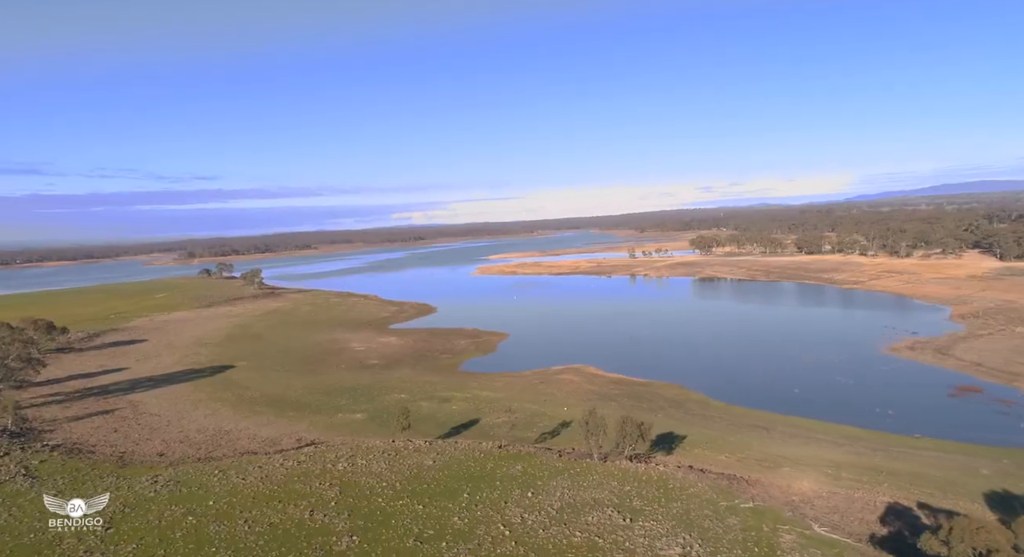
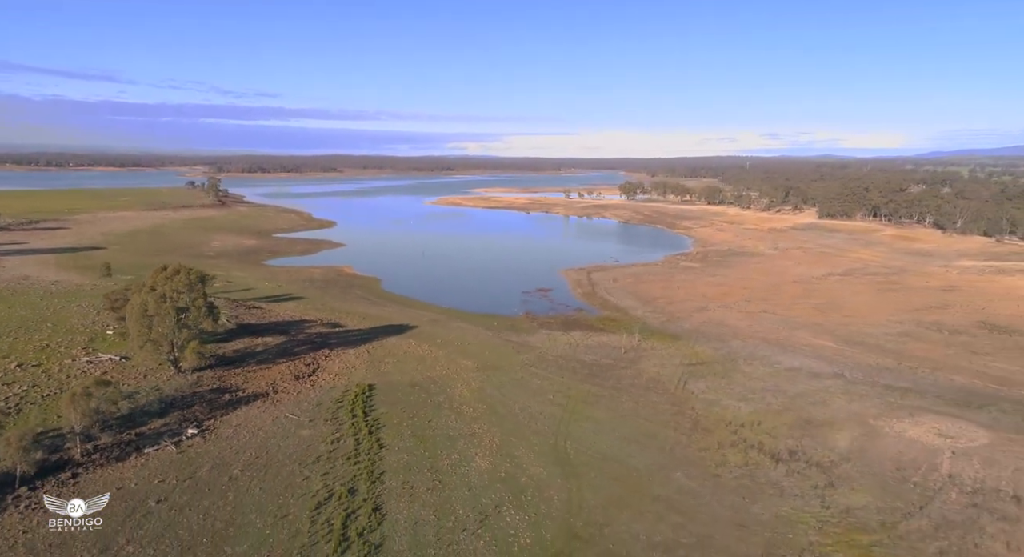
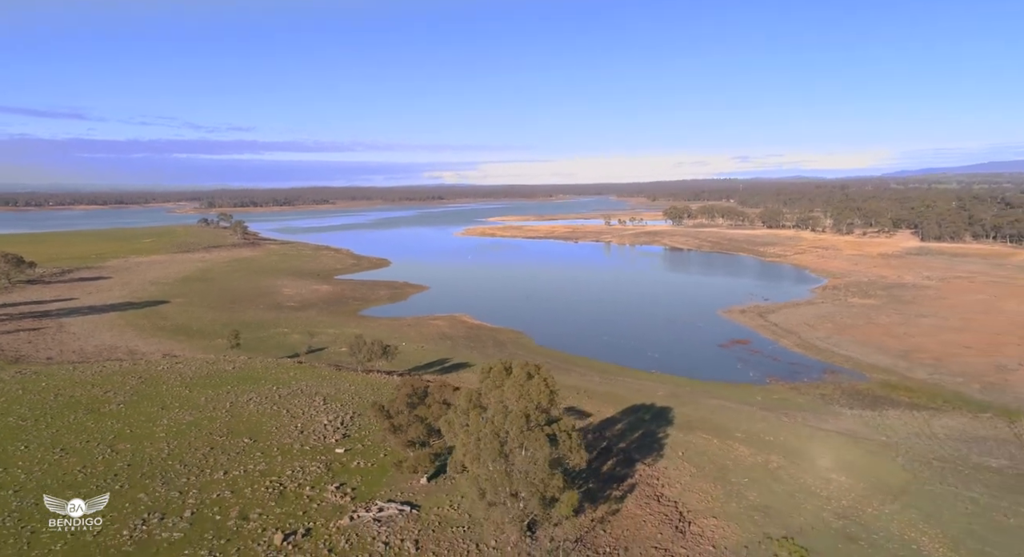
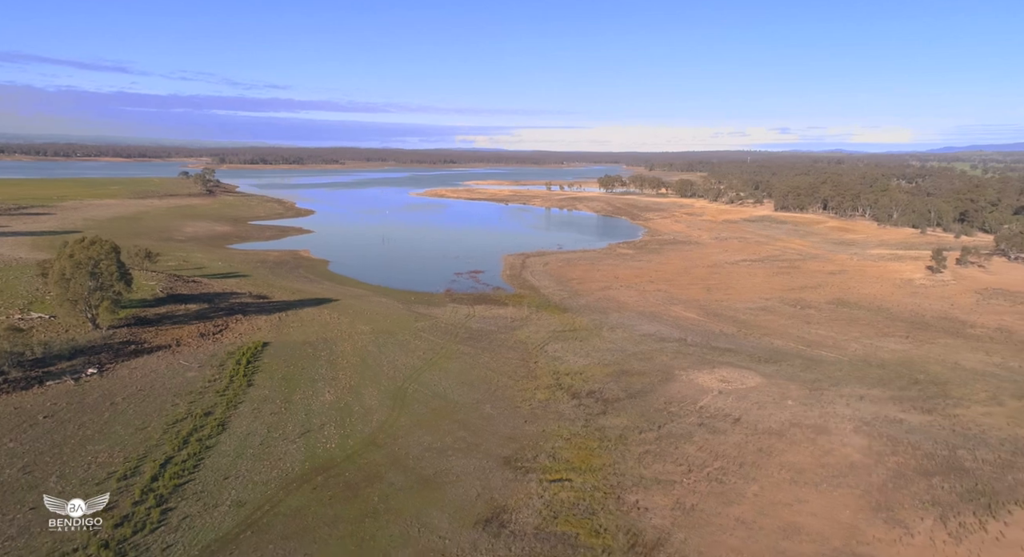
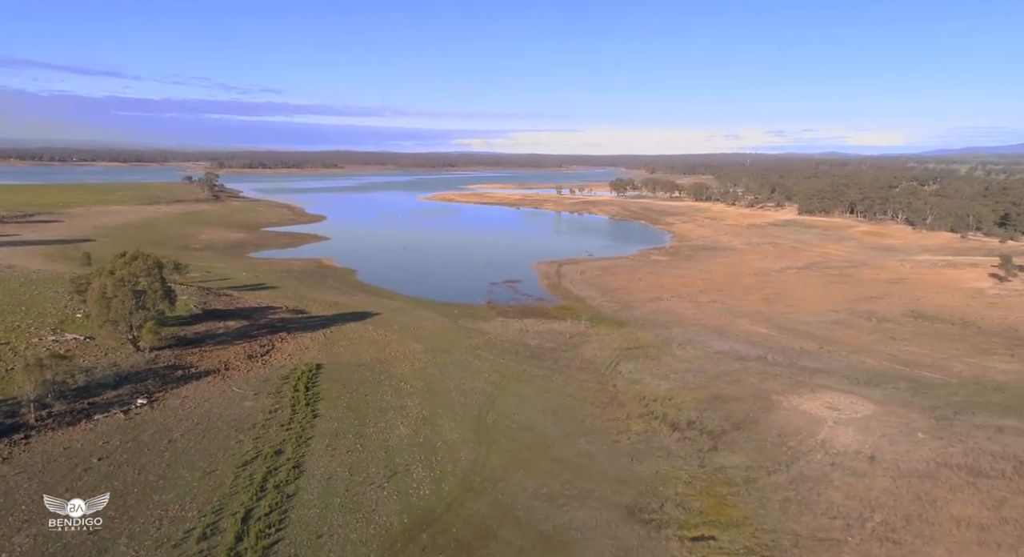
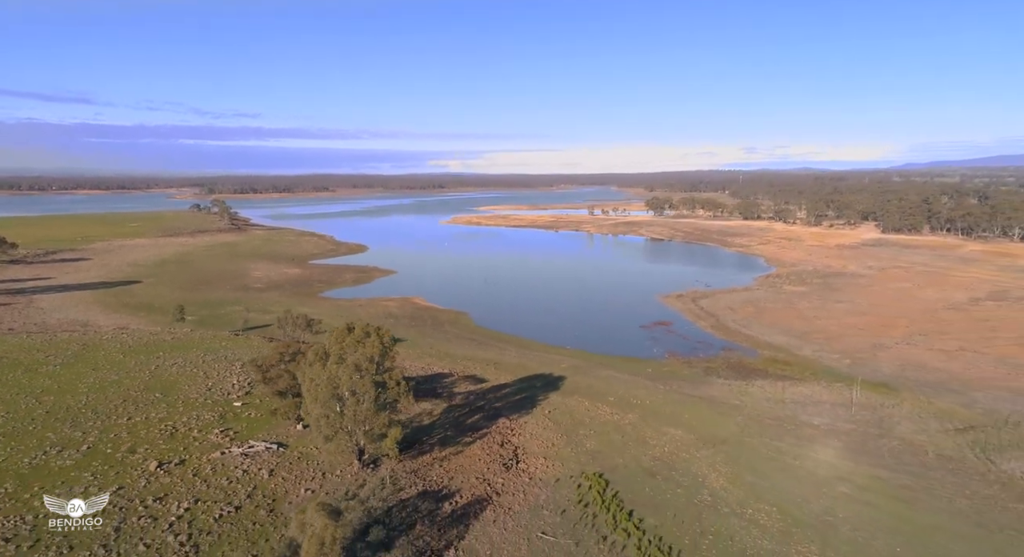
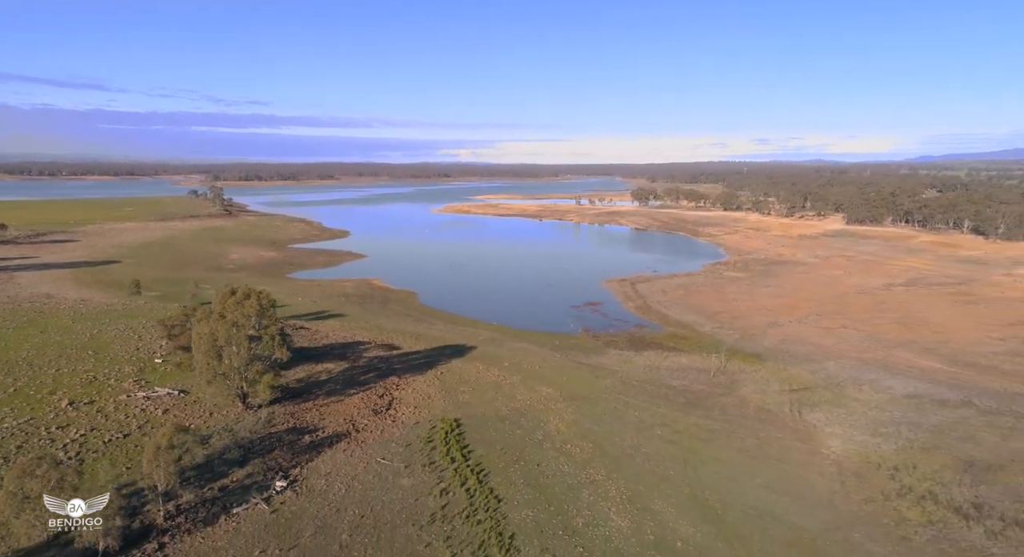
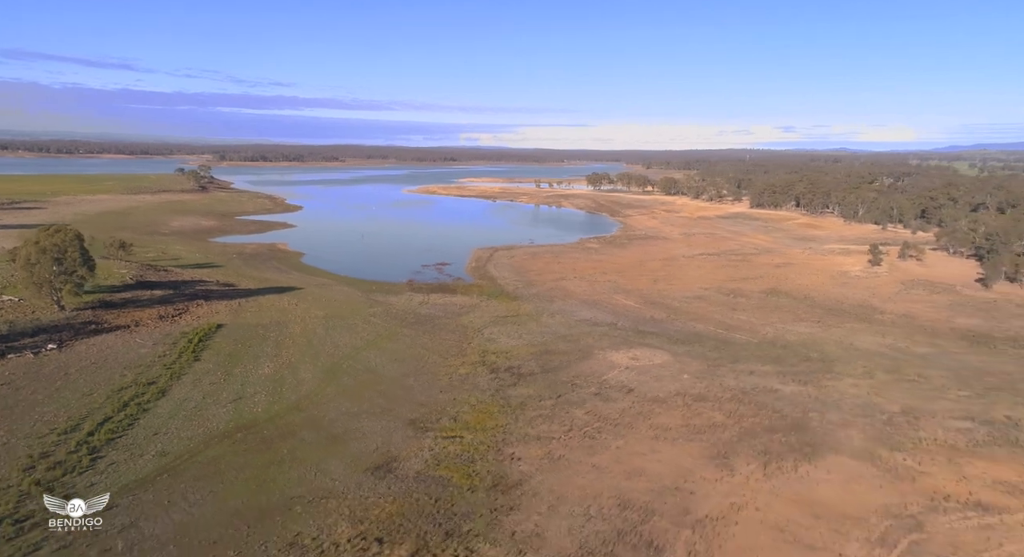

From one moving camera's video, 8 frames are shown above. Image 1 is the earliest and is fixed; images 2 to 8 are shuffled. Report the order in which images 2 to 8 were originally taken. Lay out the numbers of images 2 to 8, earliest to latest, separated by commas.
3, 6, 7, 2, 5, 4, 8
